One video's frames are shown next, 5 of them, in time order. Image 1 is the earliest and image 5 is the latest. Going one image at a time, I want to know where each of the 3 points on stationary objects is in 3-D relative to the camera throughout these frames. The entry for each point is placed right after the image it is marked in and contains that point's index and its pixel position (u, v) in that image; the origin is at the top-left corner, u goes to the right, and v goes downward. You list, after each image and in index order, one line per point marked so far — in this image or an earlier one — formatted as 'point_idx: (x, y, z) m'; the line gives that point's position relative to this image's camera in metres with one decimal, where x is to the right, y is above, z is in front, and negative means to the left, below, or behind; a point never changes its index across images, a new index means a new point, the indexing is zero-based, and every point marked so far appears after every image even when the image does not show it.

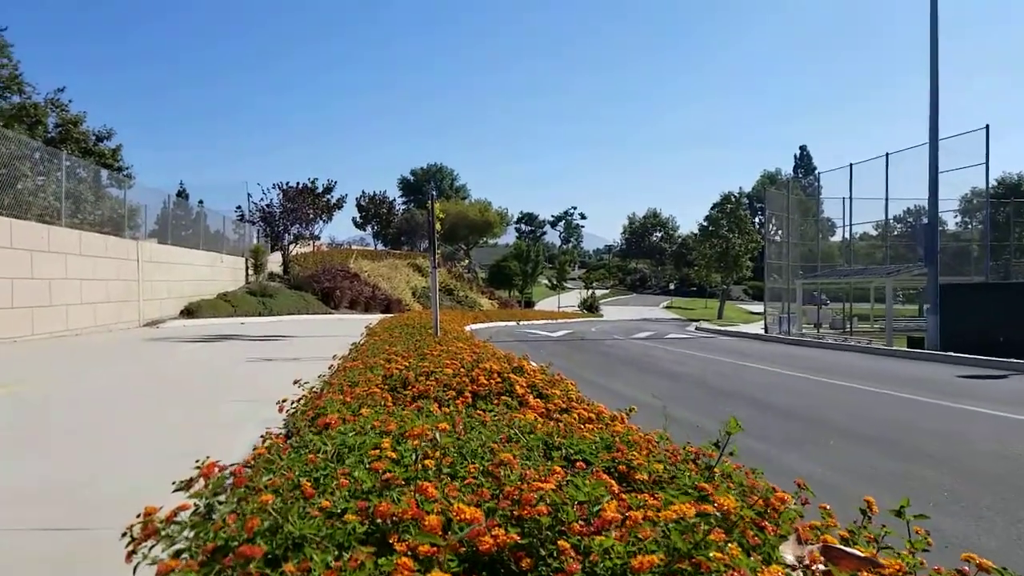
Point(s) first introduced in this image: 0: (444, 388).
0: (-0.5, -0.8, +5.2) m
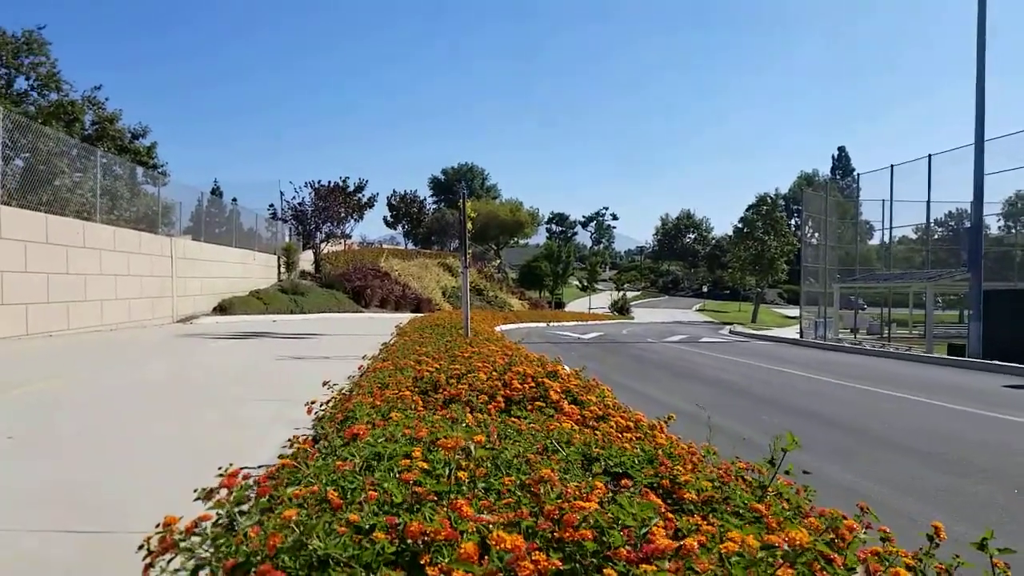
0: (-0.3, -0.8, +5.1) m
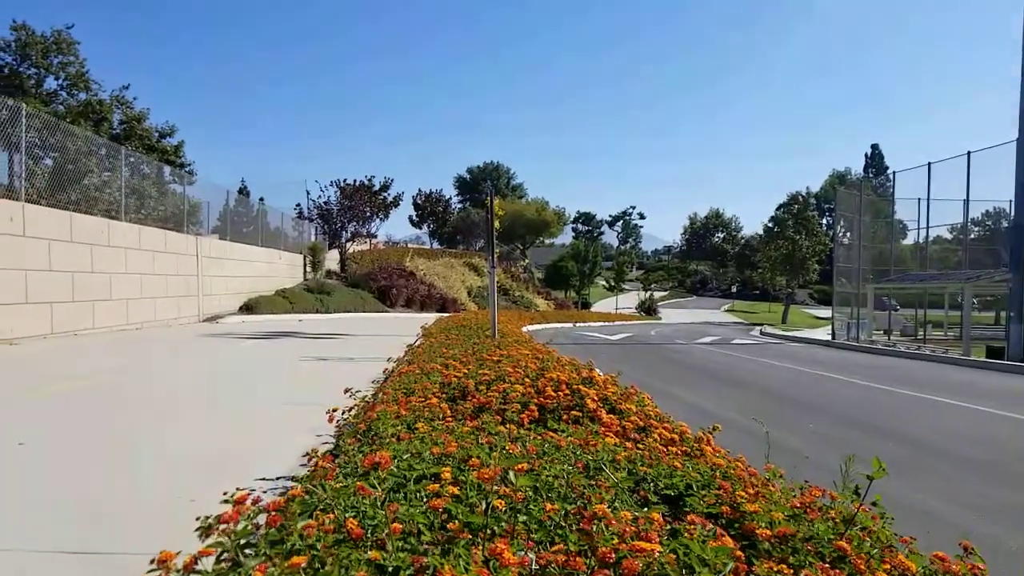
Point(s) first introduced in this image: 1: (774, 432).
0: (0.0, -0.8, +4.7) m
1: (+2.9, -1.6, +8.2) m
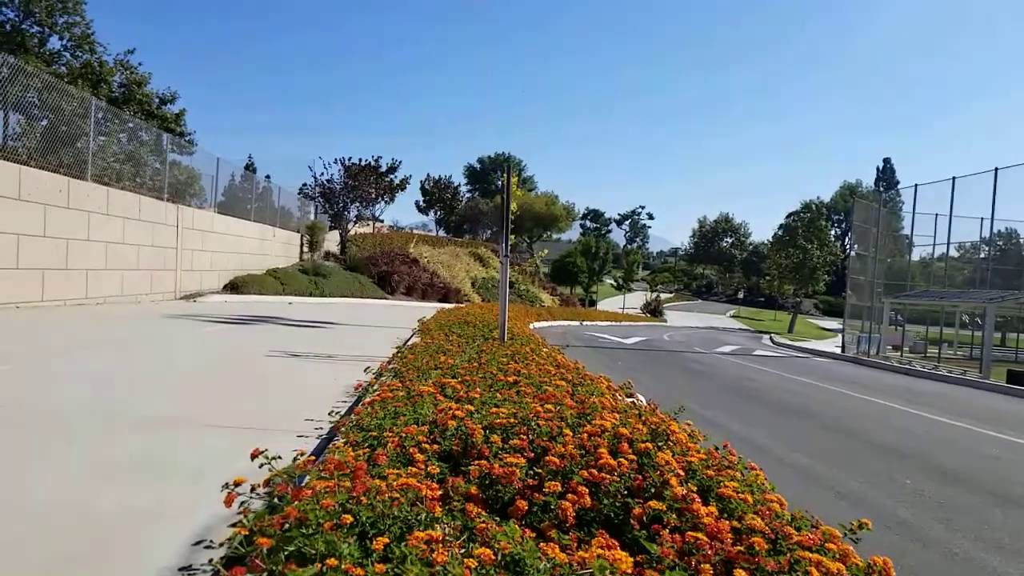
0: (+0.1, -0.8, +2.8) m
1: (+3.0, -1.7, +6.3) m
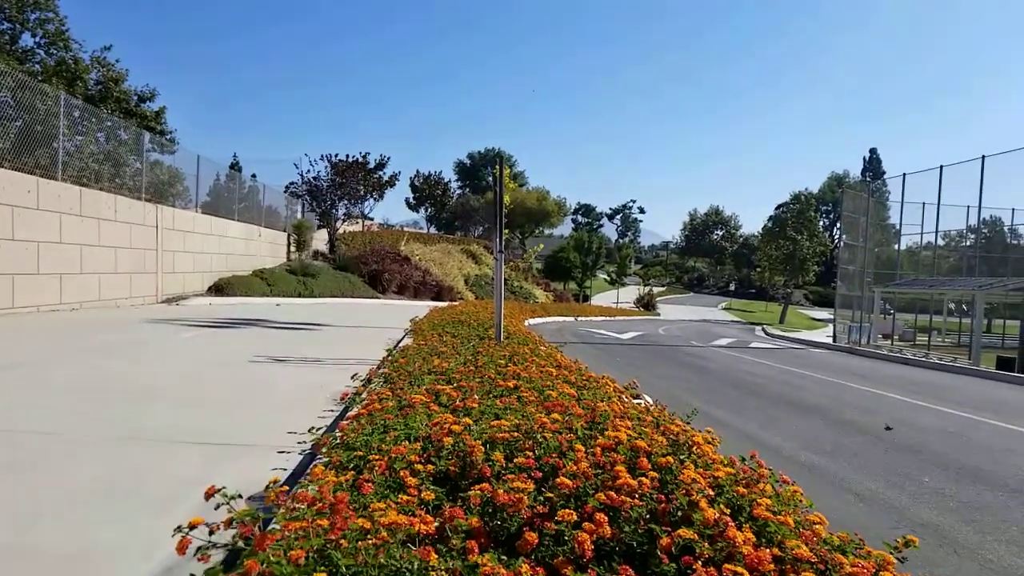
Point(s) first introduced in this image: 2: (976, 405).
0: (+0.1, -0.8, +2.5) m
1: (+3.0, -1.6, +6.0) m
2: (+7.4, -1.9, +11.1) m
